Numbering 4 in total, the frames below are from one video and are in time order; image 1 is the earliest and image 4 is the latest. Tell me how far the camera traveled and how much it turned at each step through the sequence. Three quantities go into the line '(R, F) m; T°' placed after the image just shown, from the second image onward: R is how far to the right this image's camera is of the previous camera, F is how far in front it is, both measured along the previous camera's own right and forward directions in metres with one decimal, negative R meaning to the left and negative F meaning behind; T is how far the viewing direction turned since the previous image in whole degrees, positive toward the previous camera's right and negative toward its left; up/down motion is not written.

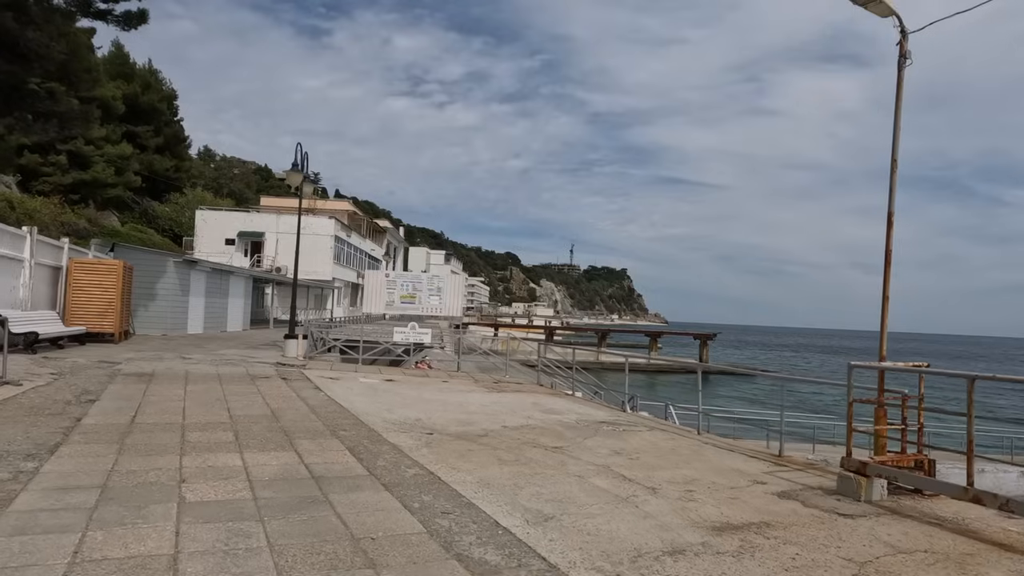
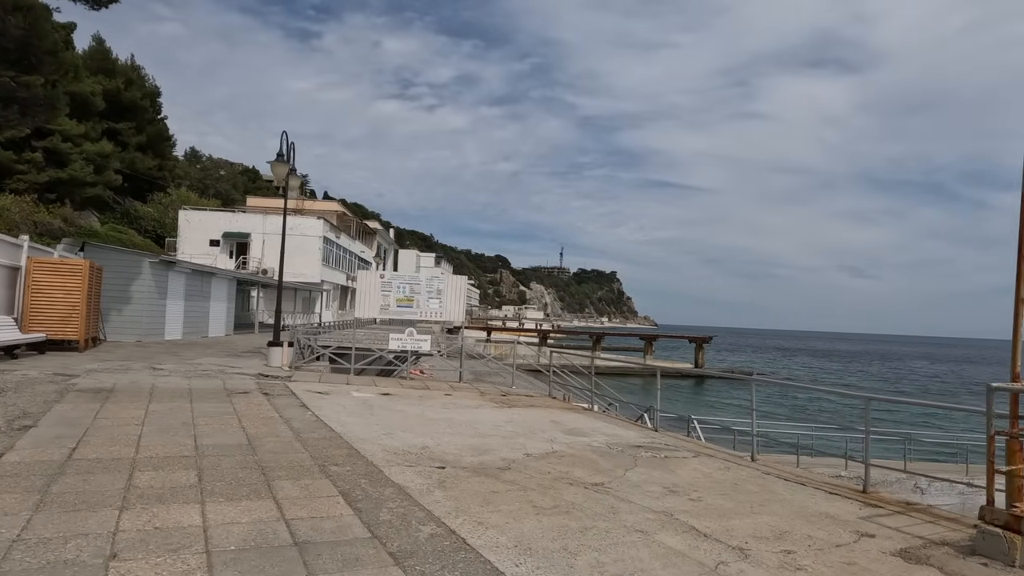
(-0.4, +1.5) m; +1°
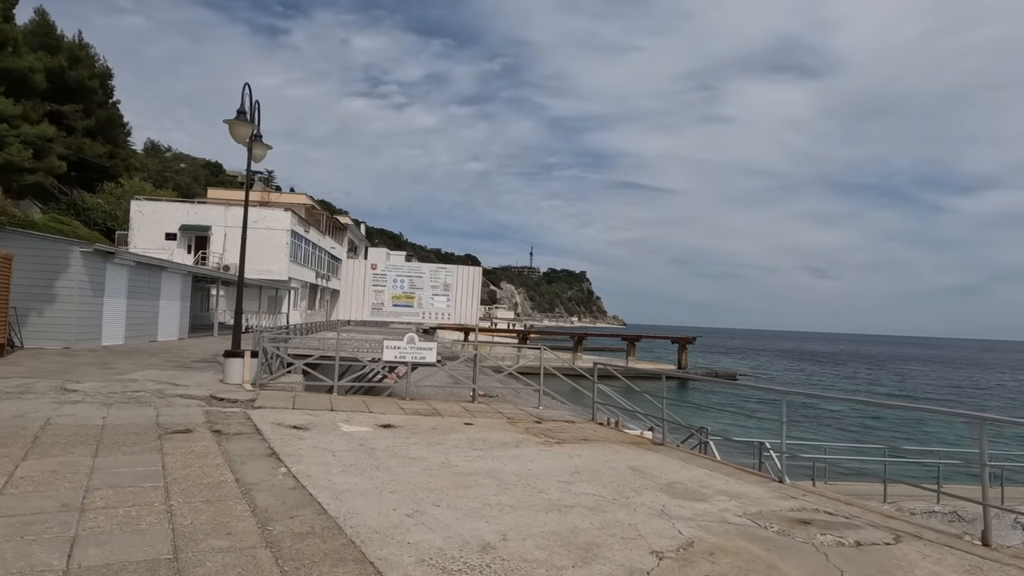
(-1.1, +3.3) m; +3°
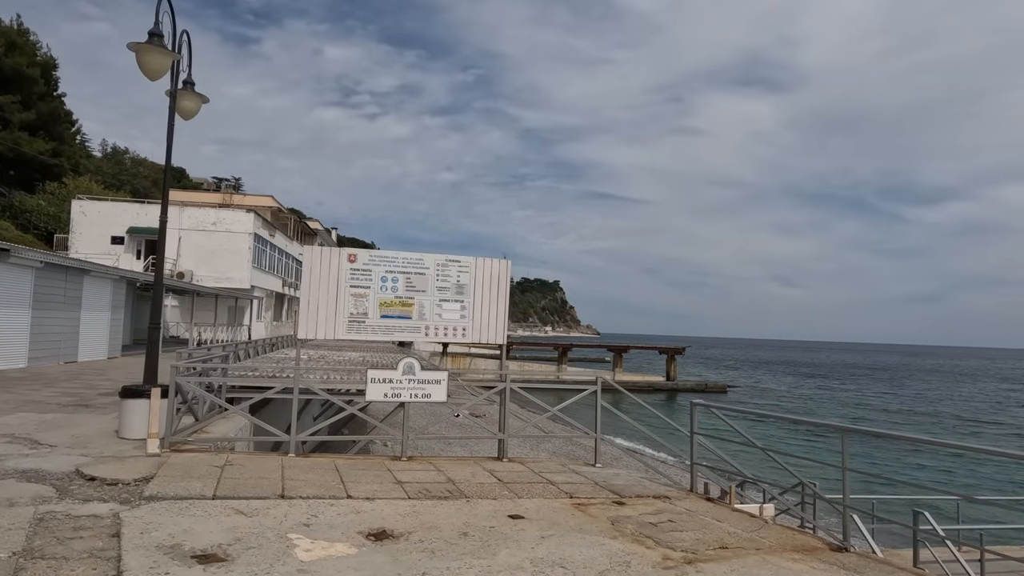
(-0.9, +4.0) m; +2°
